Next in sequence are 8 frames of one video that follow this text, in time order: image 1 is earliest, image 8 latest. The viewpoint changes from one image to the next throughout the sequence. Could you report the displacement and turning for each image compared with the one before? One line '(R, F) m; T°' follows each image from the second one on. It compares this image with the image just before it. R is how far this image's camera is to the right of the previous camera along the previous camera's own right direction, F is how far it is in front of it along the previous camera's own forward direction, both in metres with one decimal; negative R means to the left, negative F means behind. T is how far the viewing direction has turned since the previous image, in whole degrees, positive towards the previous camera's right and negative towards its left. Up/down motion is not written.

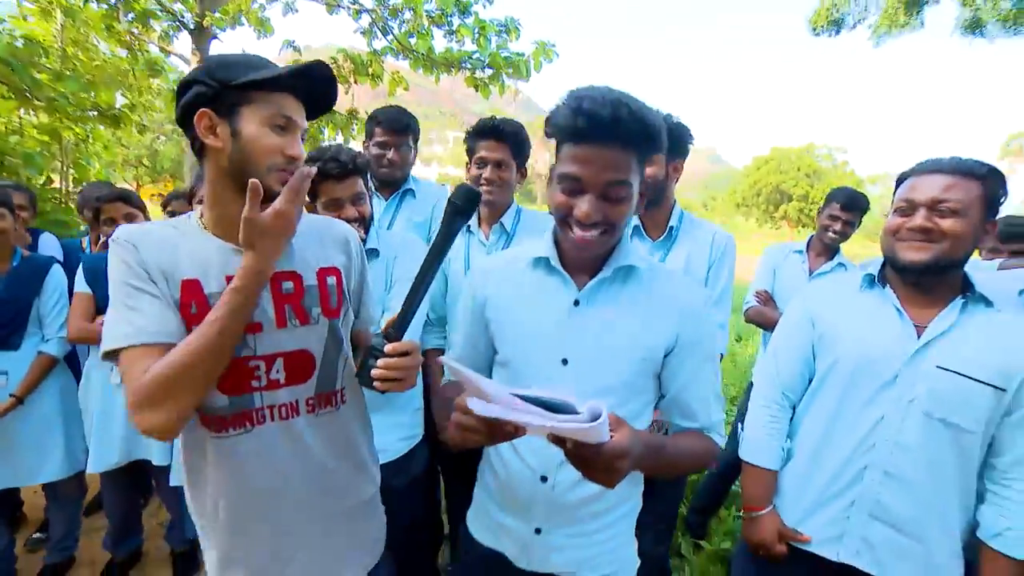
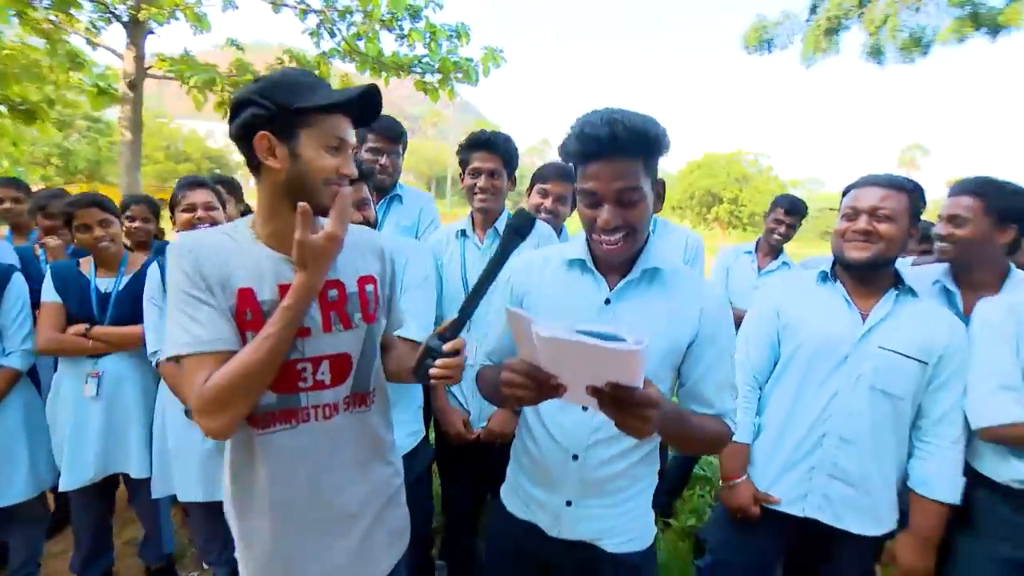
(-0.2, -0.1) m; +7°
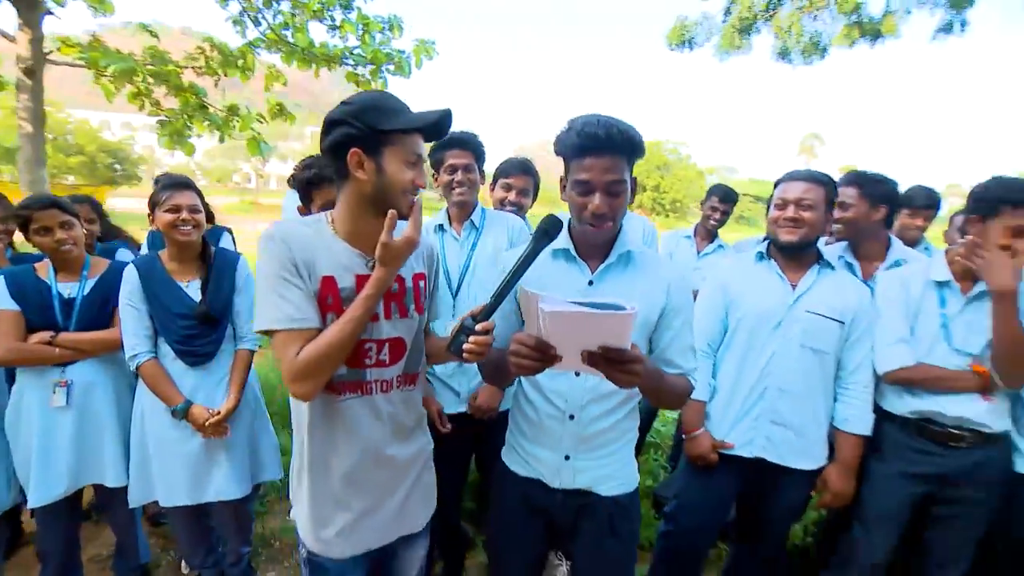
(-0.2, -0.2) m; +8°
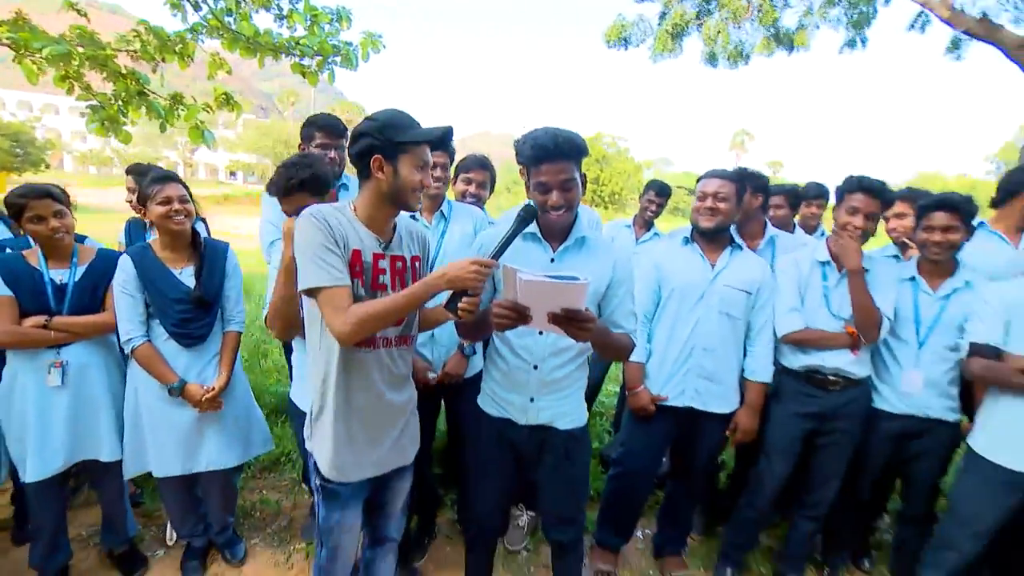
(-0.1, -0.3) m; +6°
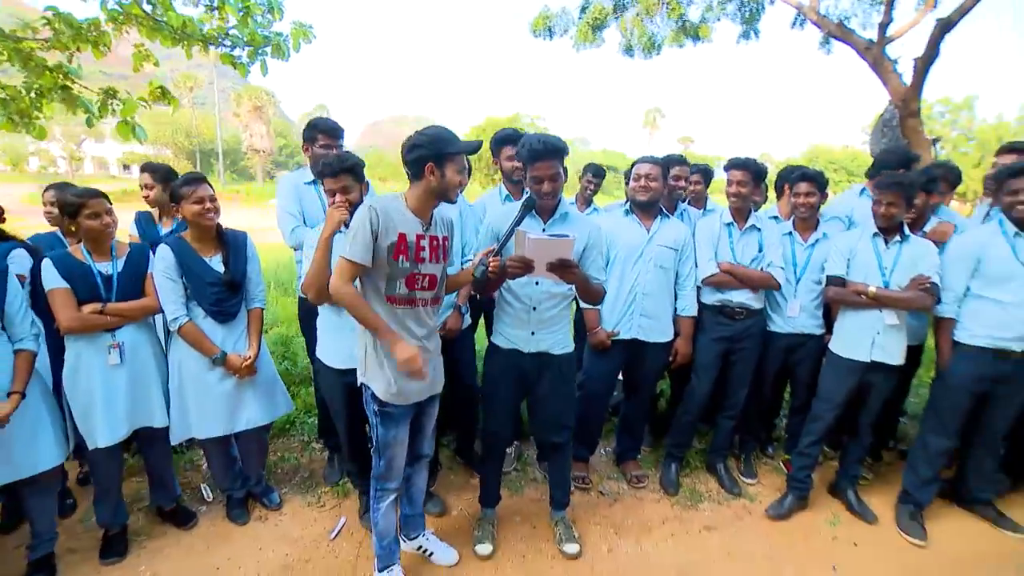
(-0.3, -0.6) m; +8°
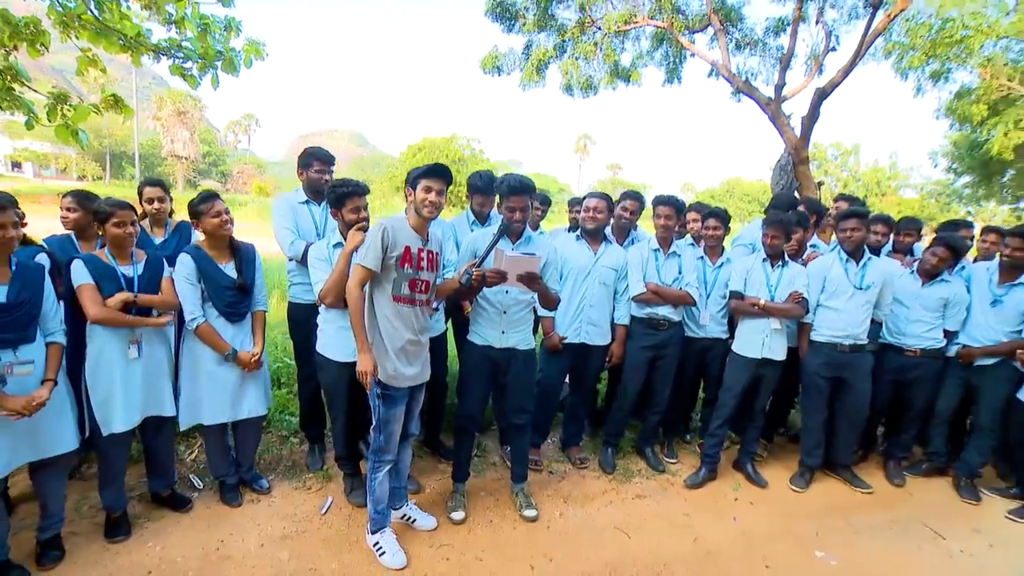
(-0.3, -0.6) m; +8°
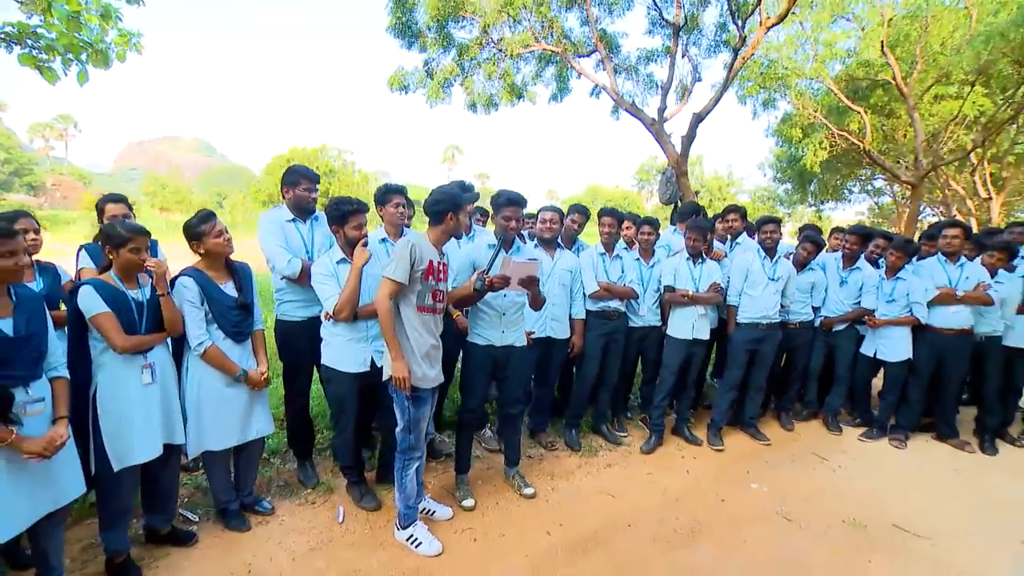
(-0.9, -0.3) m; +14°
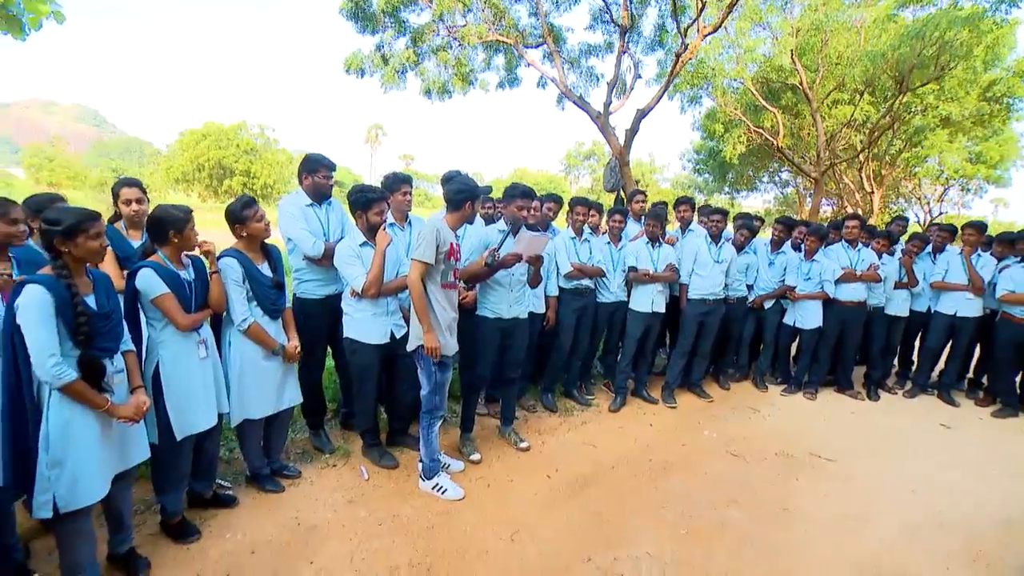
(-0.6, -0.5) m; +9°
